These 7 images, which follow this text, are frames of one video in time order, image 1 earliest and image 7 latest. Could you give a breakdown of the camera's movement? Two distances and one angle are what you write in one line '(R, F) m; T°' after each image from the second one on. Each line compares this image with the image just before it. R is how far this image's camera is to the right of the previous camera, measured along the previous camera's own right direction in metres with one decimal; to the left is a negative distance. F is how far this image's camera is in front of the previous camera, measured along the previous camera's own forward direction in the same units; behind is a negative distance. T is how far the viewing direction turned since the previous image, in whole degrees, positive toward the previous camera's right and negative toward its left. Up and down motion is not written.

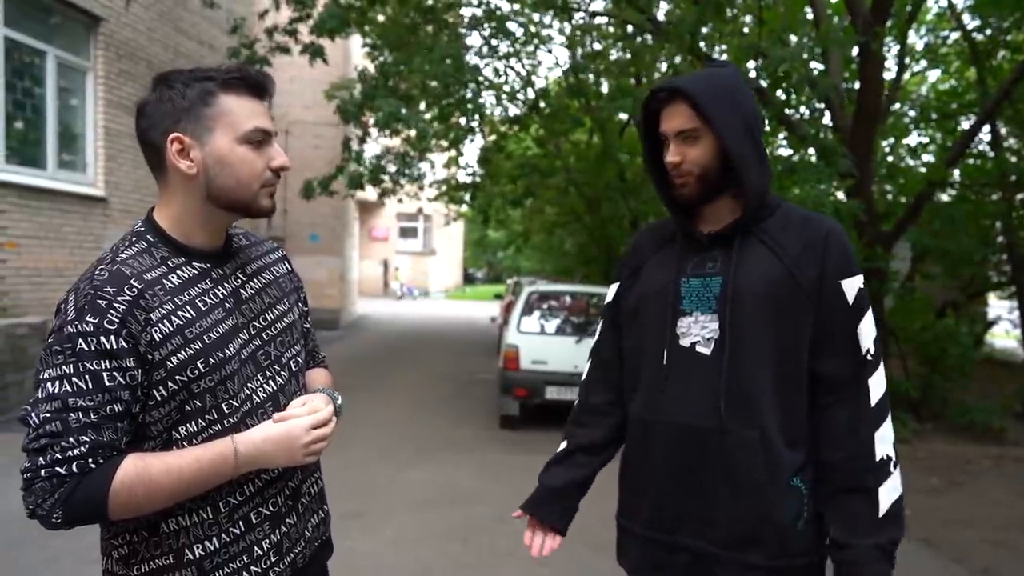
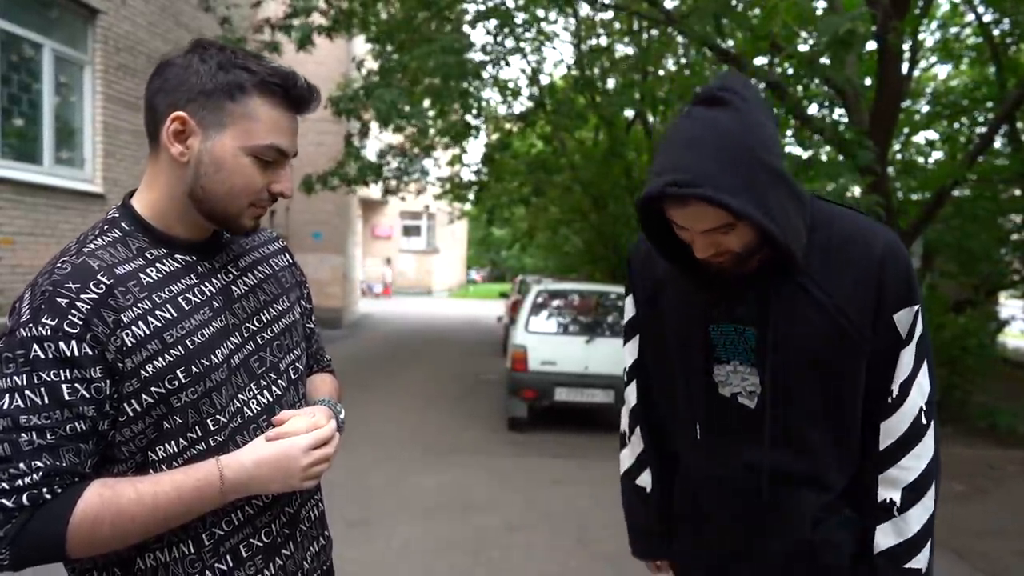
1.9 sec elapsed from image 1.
(0.0, +0.2) m; 0°
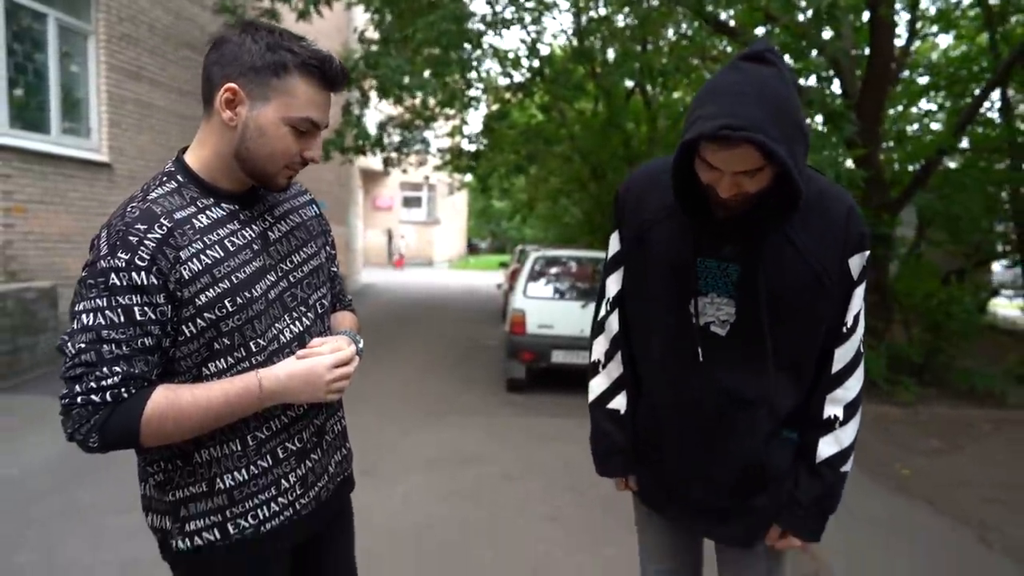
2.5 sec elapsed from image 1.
(0.0, -0.2) m; 0°
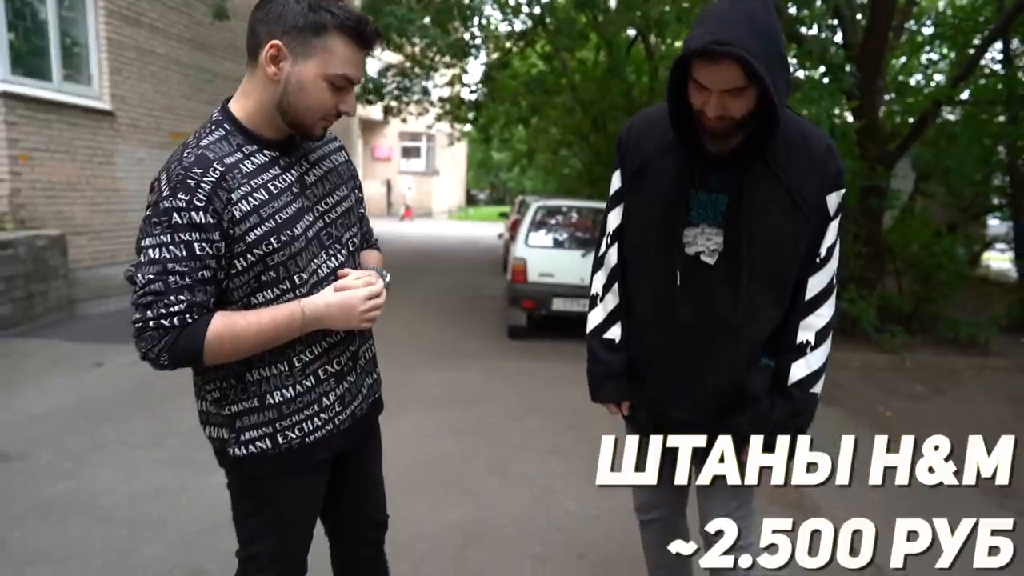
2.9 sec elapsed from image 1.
(0.0, -0.2) m; 0°
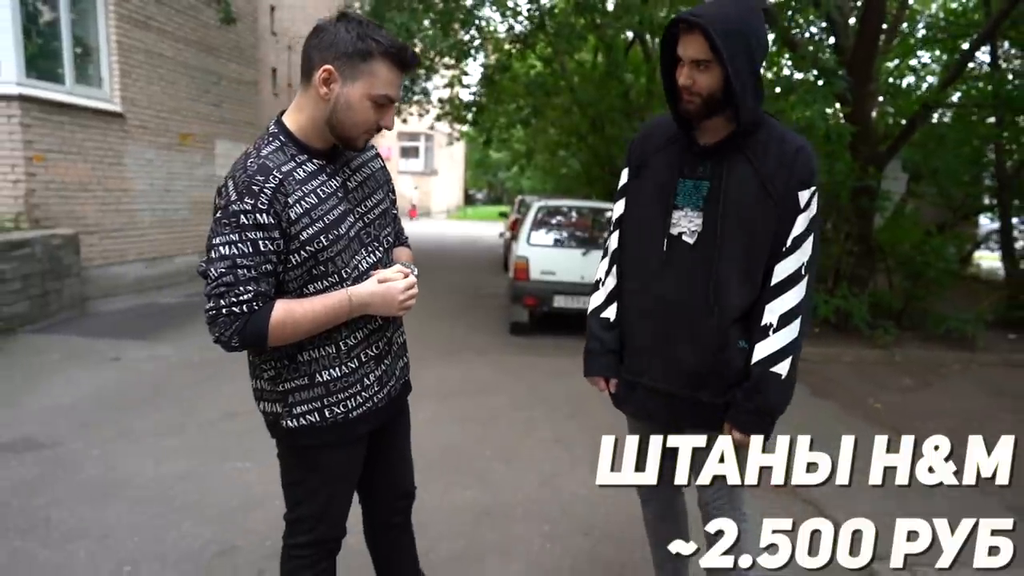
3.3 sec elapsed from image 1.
(-0.1, -0.2) m; 0°
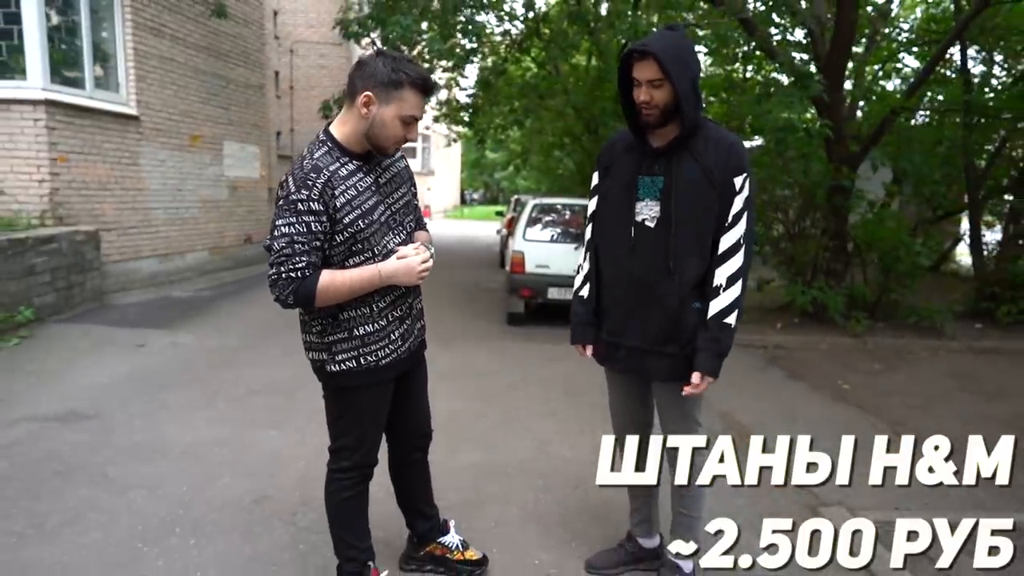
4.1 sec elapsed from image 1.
(0.0, -0.5) m; 0°
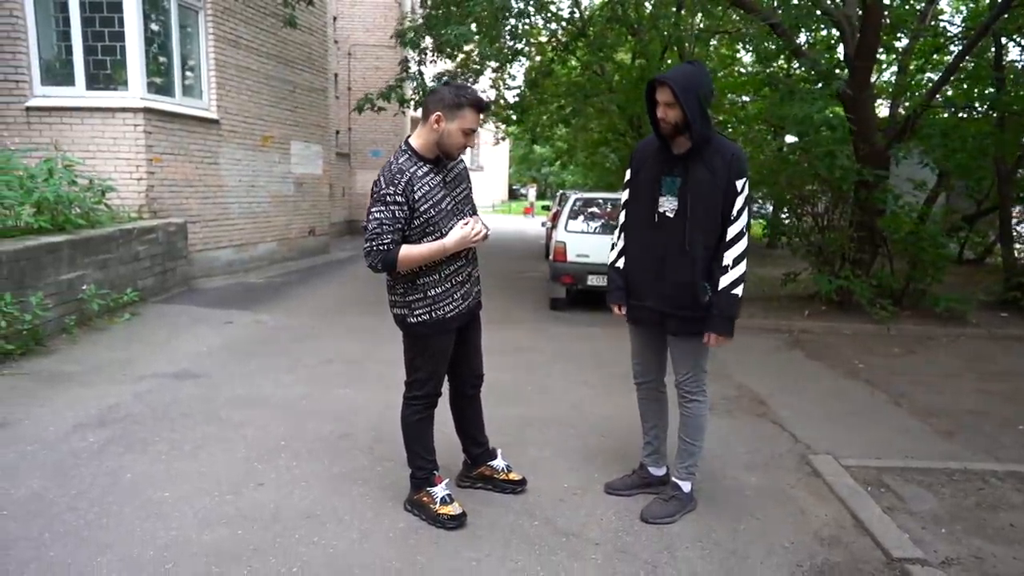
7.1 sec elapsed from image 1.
(+0.1, -0.8) m; -4°
